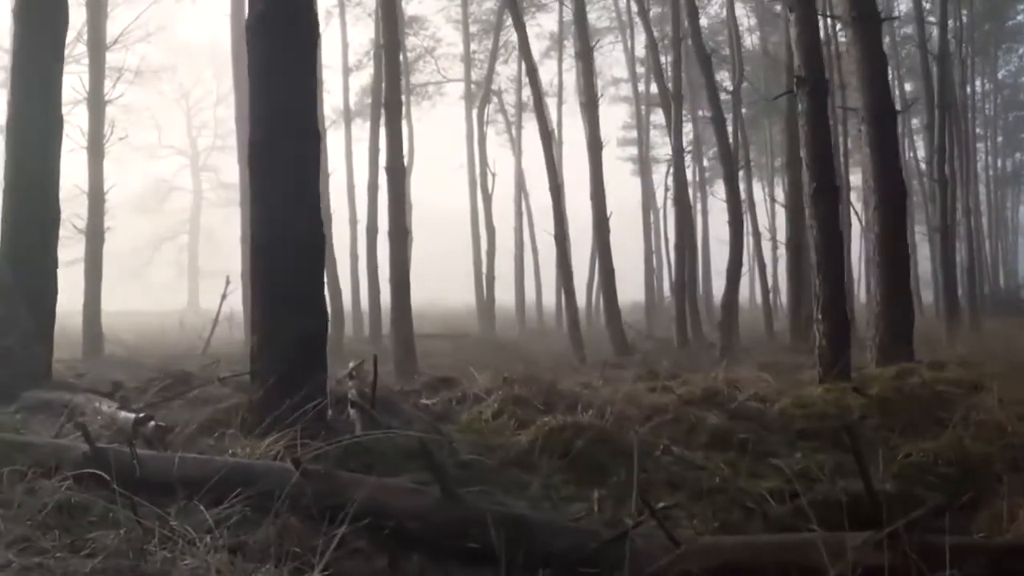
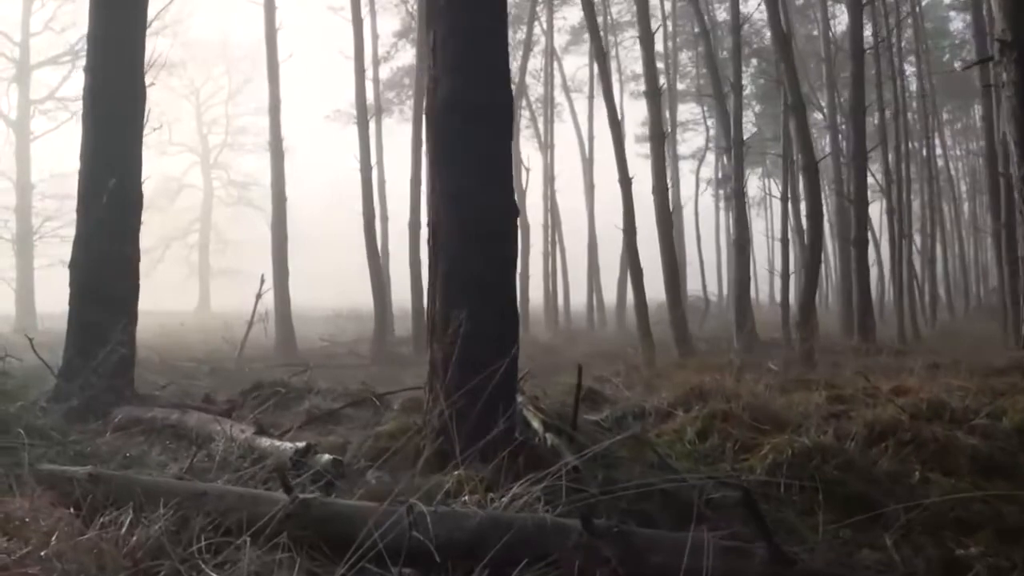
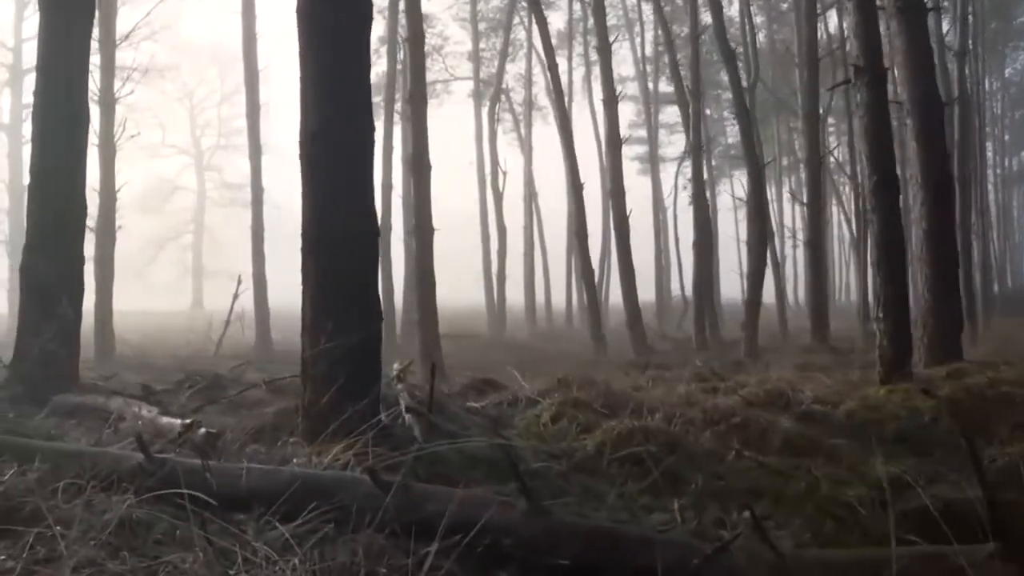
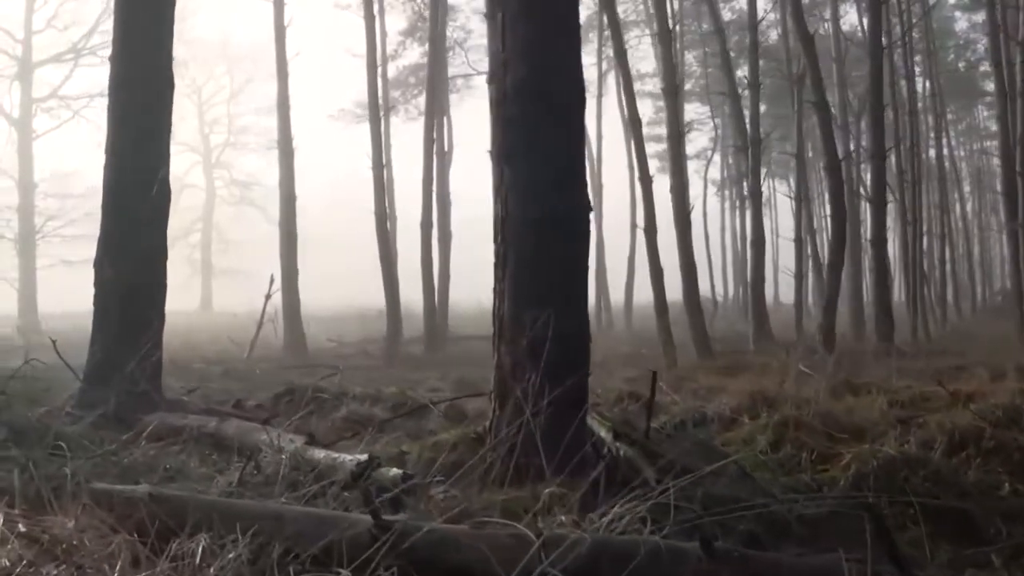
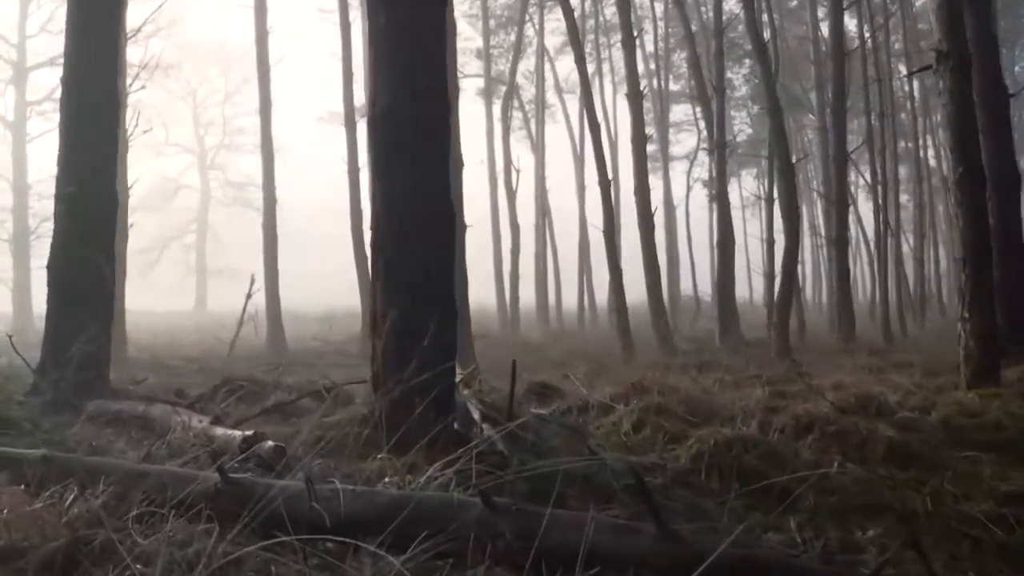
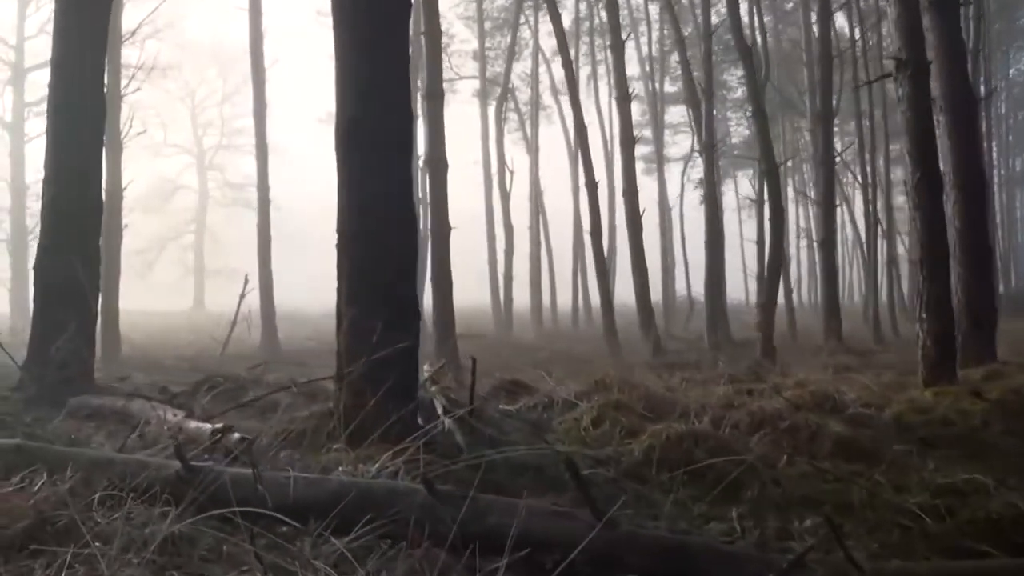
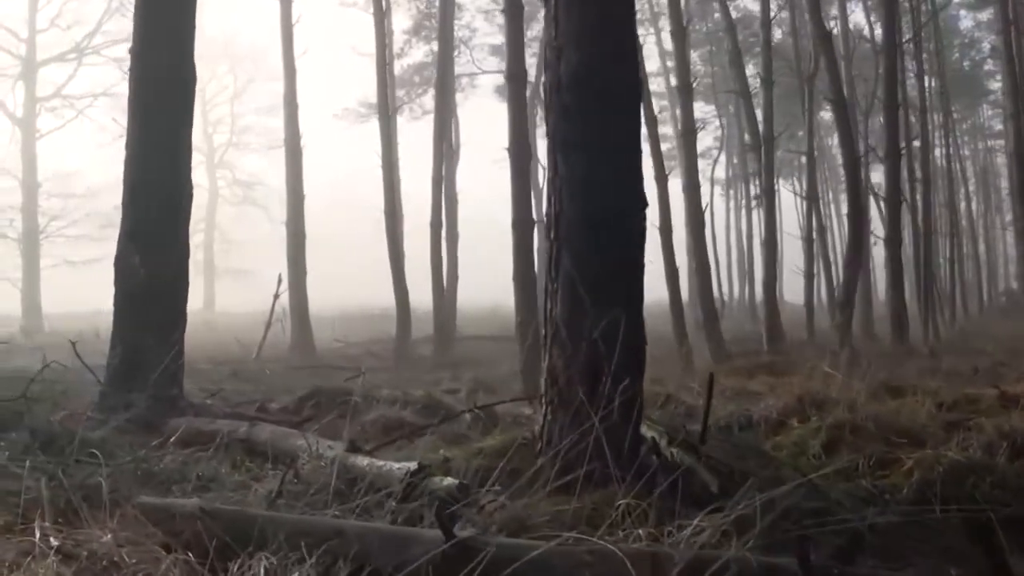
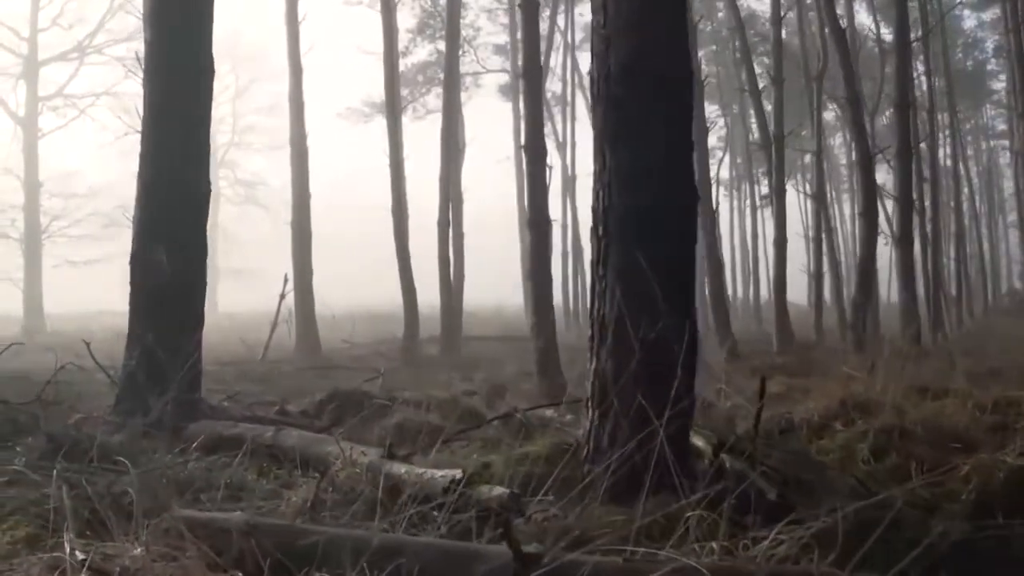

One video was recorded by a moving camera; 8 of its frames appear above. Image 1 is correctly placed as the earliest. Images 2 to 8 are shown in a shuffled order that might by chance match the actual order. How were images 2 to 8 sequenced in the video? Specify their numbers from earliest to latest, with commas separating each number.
3, 6, 5, 2, 4, 7, 8
